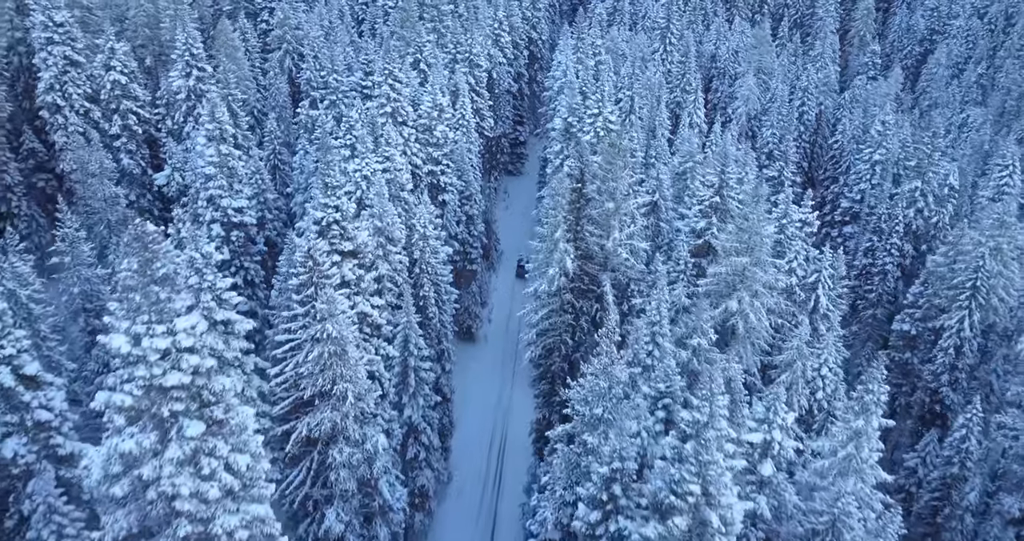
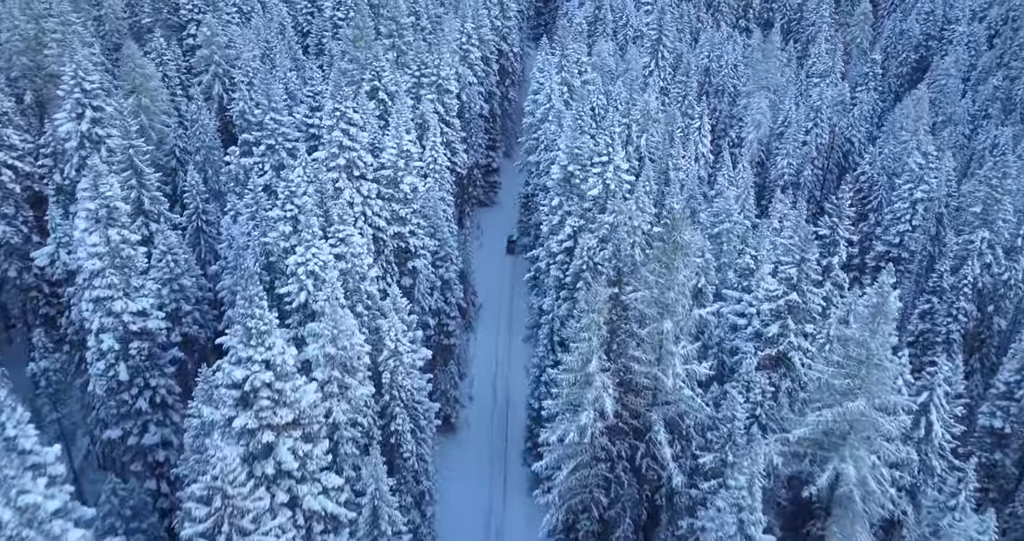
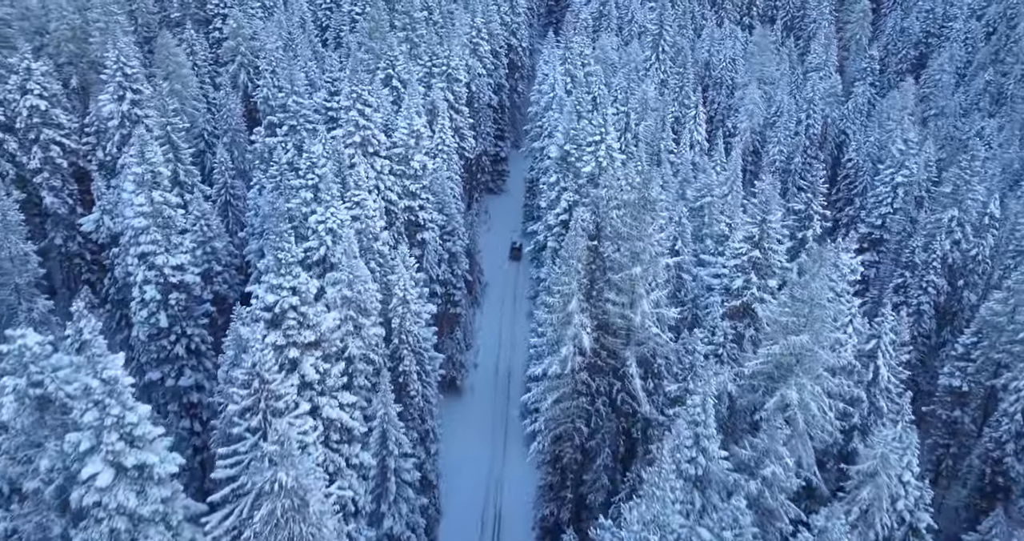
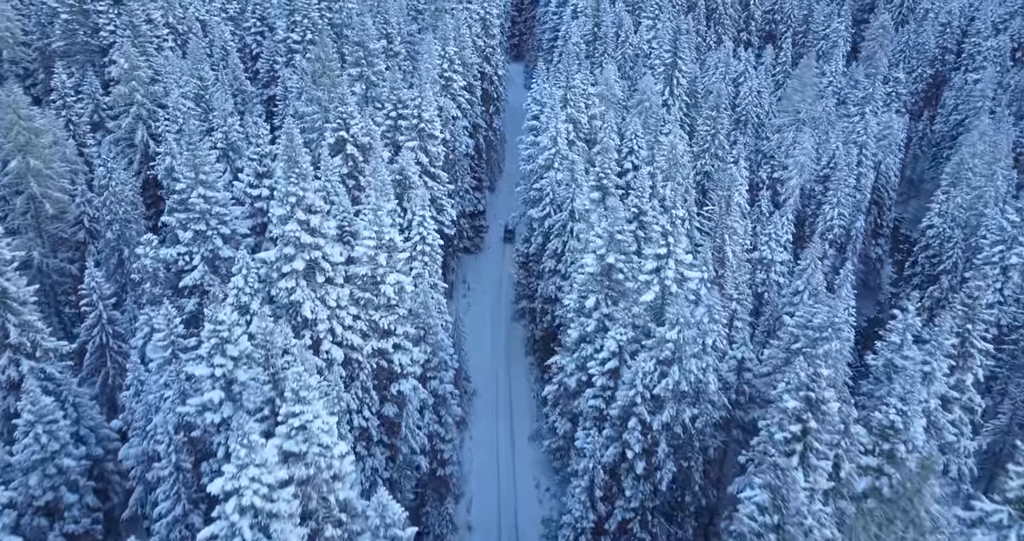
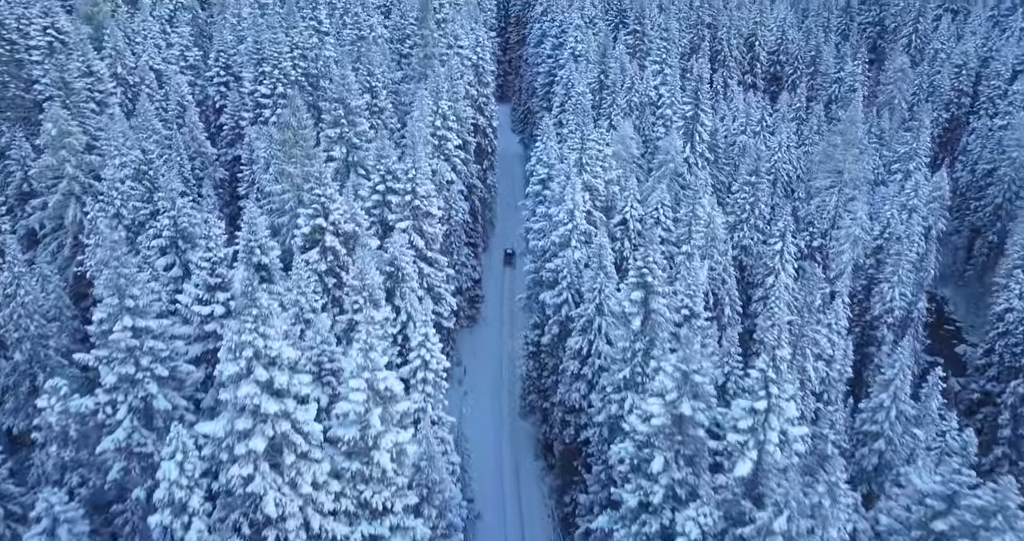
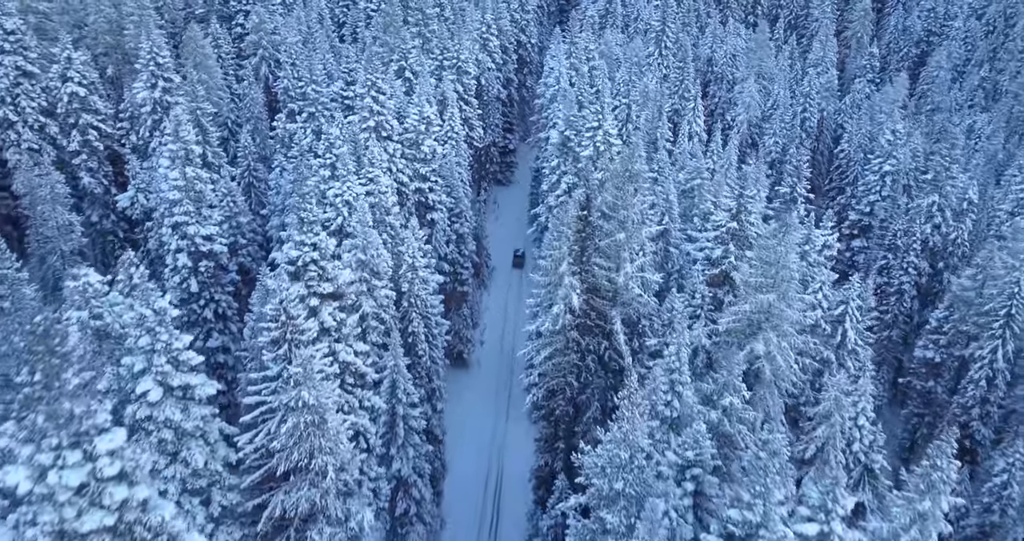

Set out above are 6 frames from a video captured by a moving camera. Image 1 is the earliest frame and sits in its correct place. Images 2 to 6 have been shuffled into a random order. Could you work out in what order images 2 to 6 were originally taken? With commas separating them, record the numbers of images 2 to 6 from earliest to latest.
6, 3, 2, 4, 5
